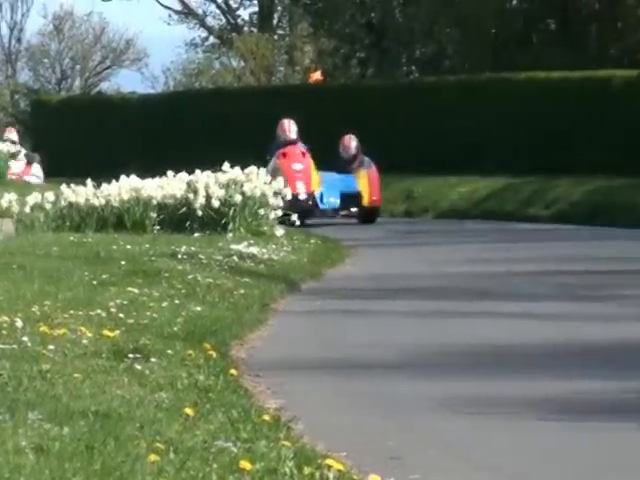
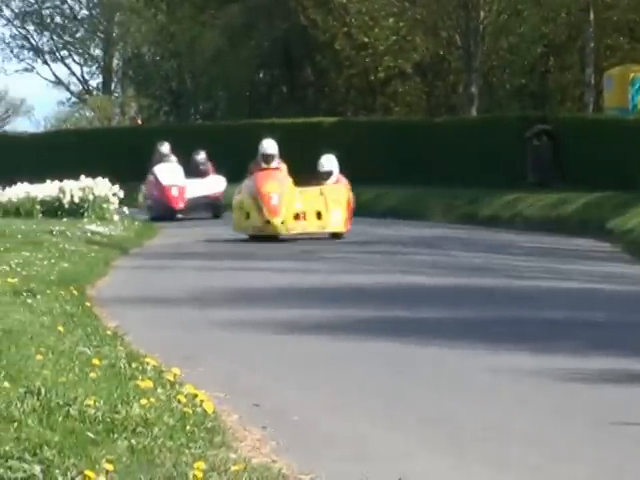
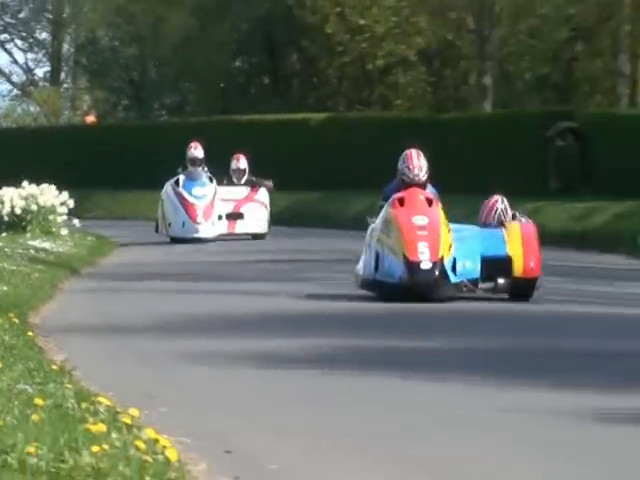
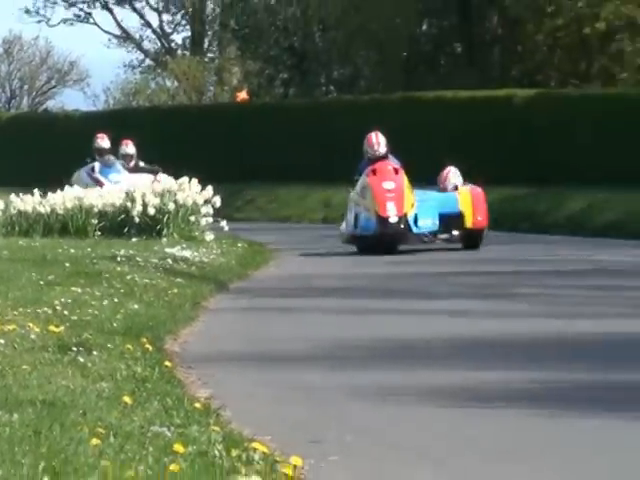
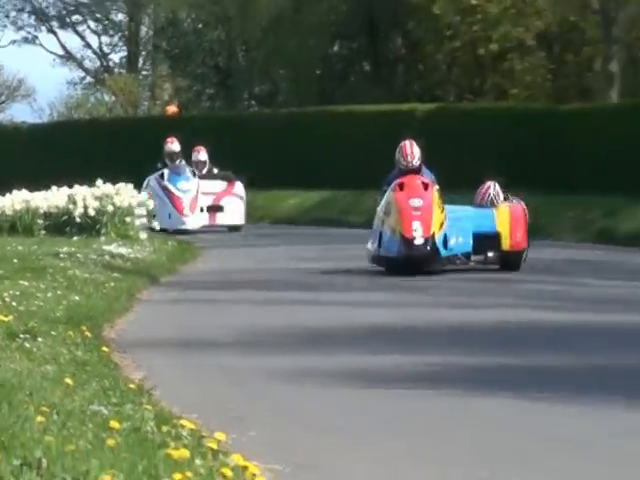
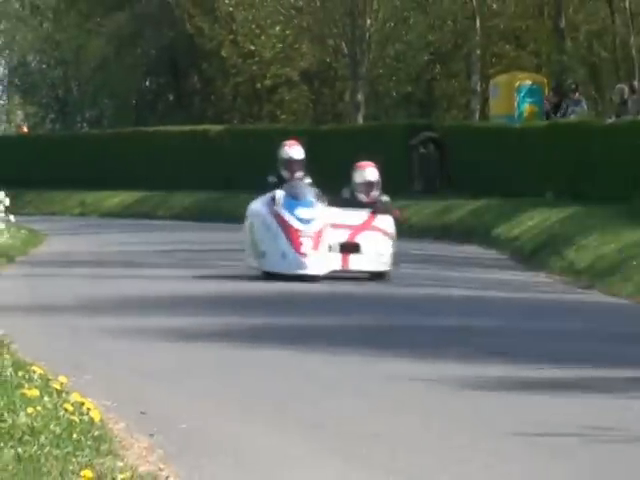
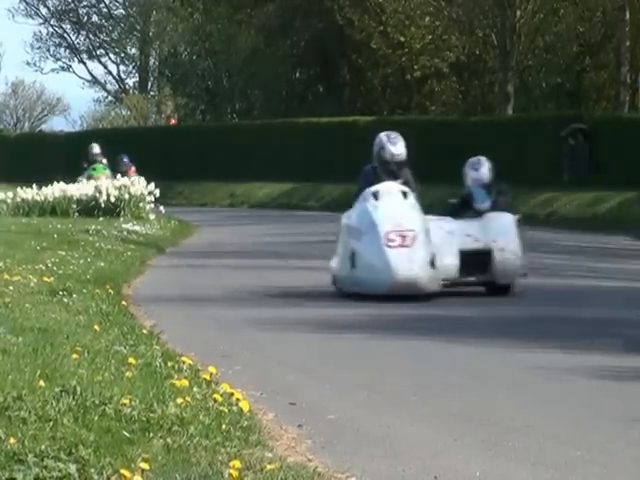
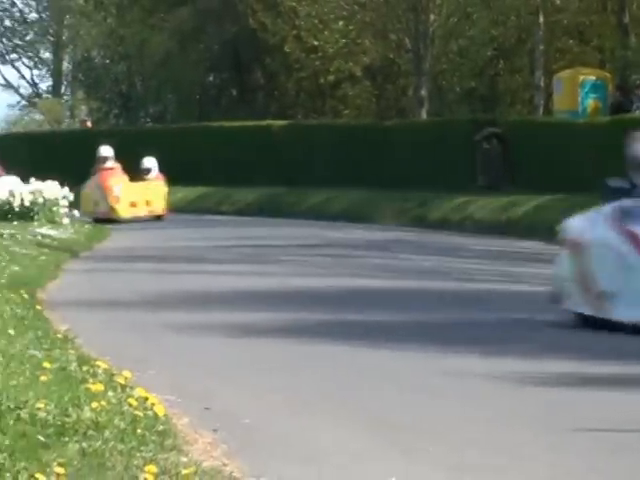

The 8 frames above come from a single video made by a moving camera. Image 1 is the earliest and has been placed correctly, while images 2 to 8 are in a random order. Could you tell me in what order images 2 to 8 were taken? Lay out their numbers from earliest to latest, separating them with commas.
4, 5, 3, 6, 8, 2, 7
